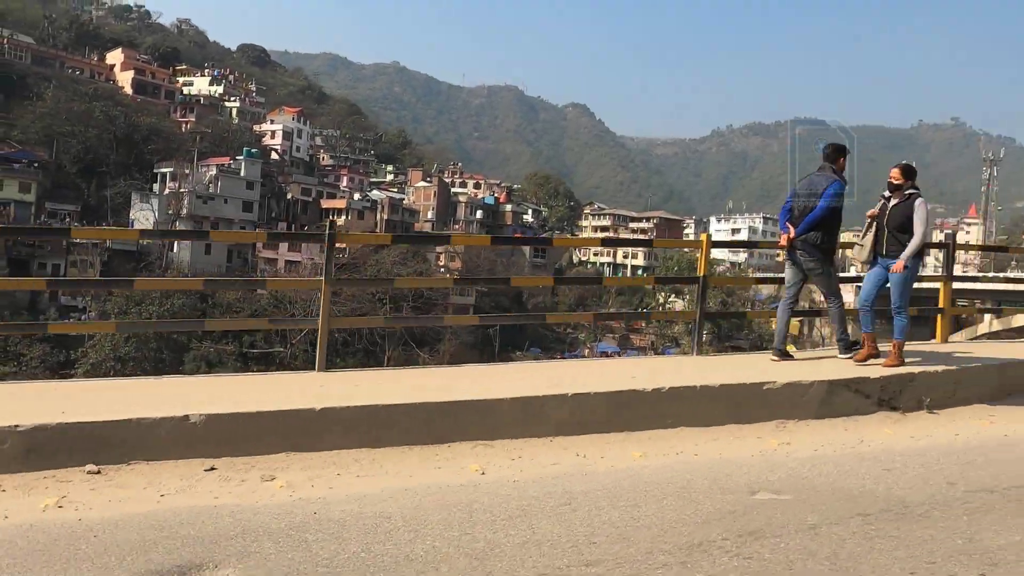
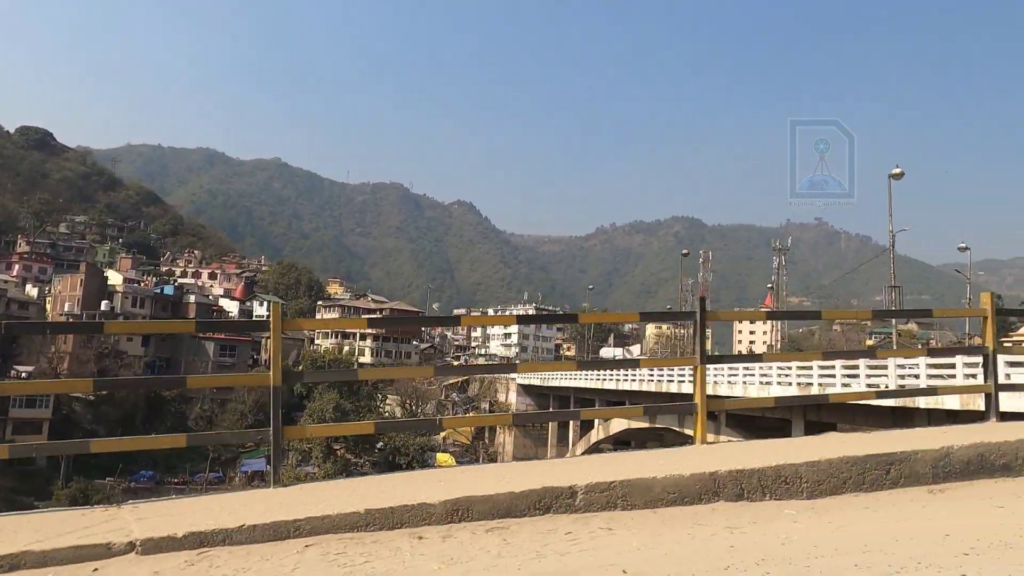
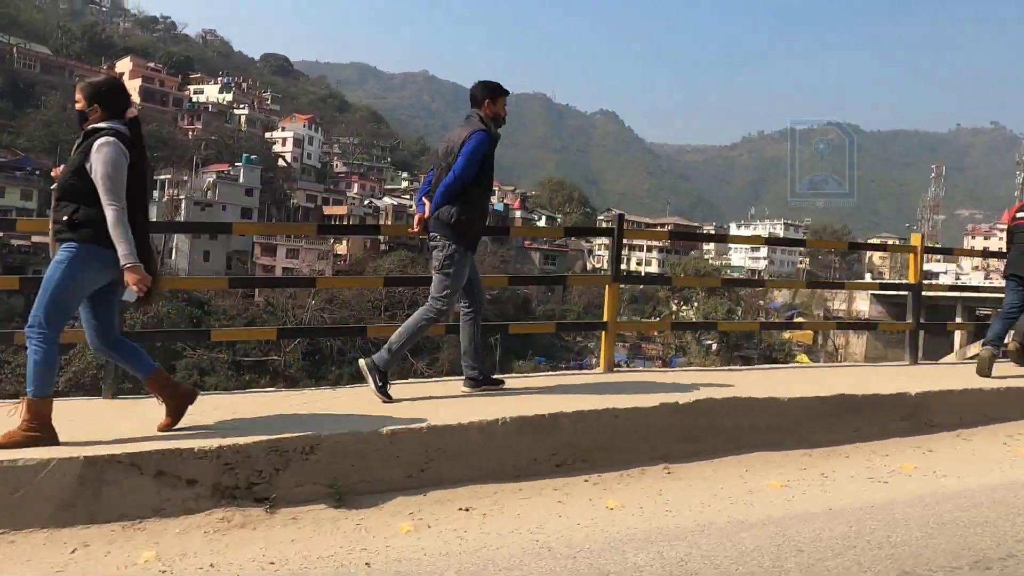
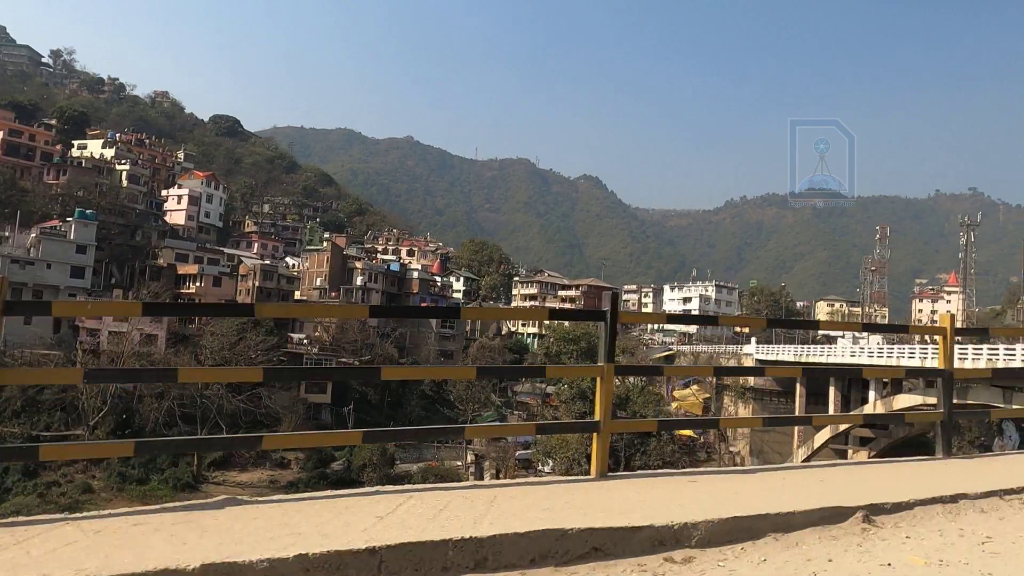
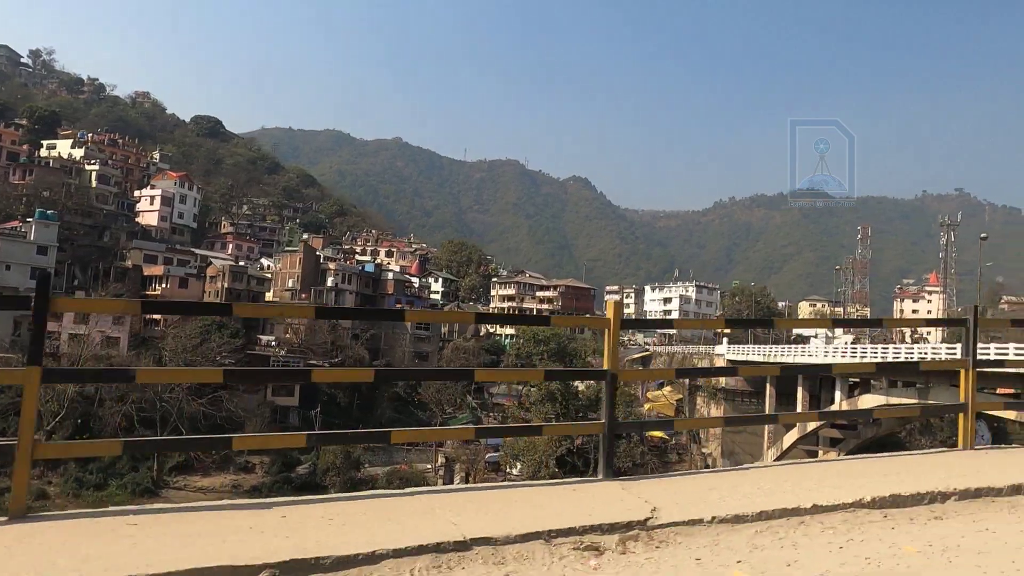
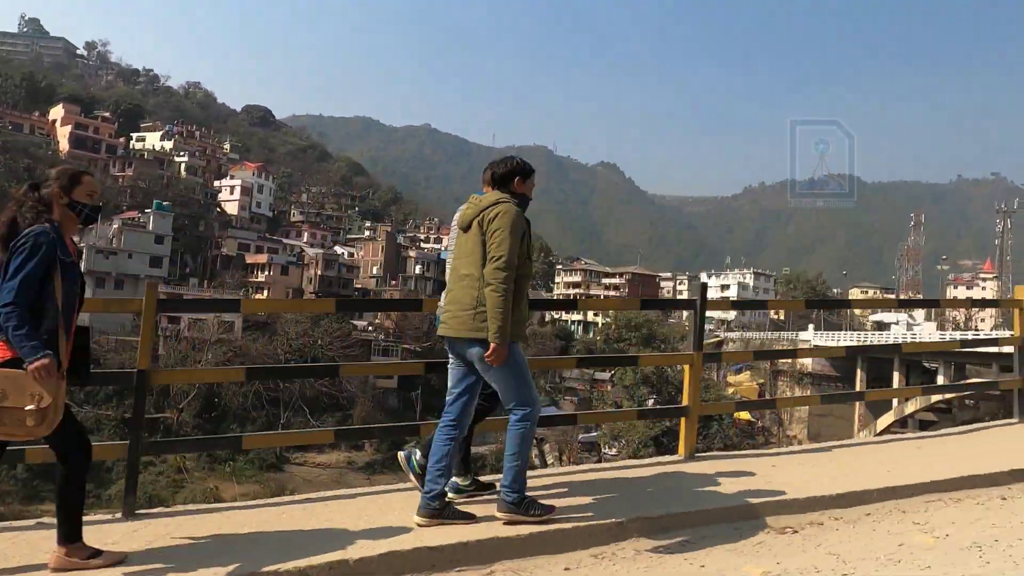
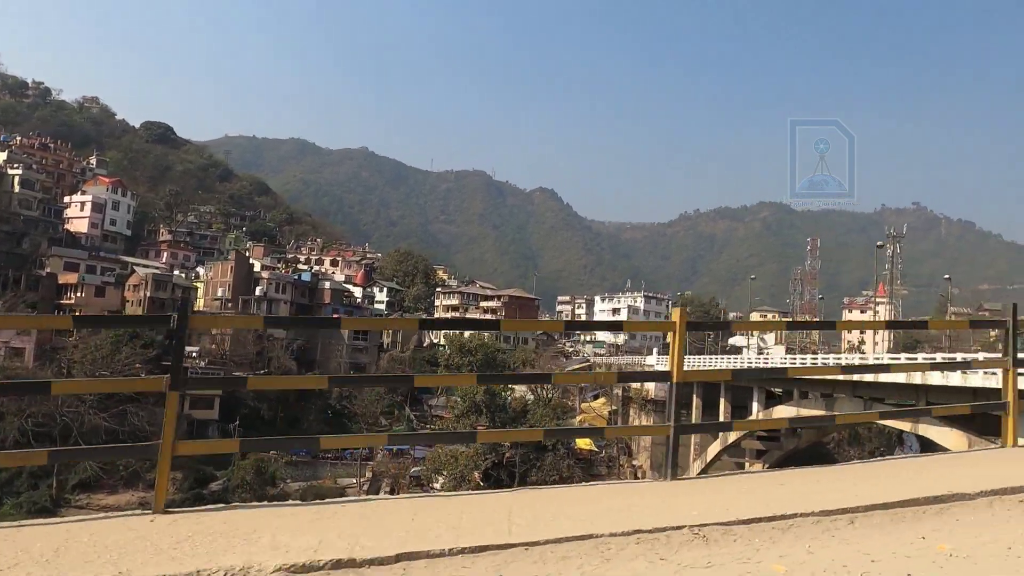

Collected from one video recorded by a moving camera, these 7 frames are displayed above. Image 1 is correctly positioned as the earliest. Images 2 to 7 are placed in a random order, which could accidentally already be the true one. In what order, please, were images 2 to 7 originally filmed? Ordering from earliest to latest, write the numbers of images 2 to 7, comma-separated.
3, 6, 4, 5, 7, 2
